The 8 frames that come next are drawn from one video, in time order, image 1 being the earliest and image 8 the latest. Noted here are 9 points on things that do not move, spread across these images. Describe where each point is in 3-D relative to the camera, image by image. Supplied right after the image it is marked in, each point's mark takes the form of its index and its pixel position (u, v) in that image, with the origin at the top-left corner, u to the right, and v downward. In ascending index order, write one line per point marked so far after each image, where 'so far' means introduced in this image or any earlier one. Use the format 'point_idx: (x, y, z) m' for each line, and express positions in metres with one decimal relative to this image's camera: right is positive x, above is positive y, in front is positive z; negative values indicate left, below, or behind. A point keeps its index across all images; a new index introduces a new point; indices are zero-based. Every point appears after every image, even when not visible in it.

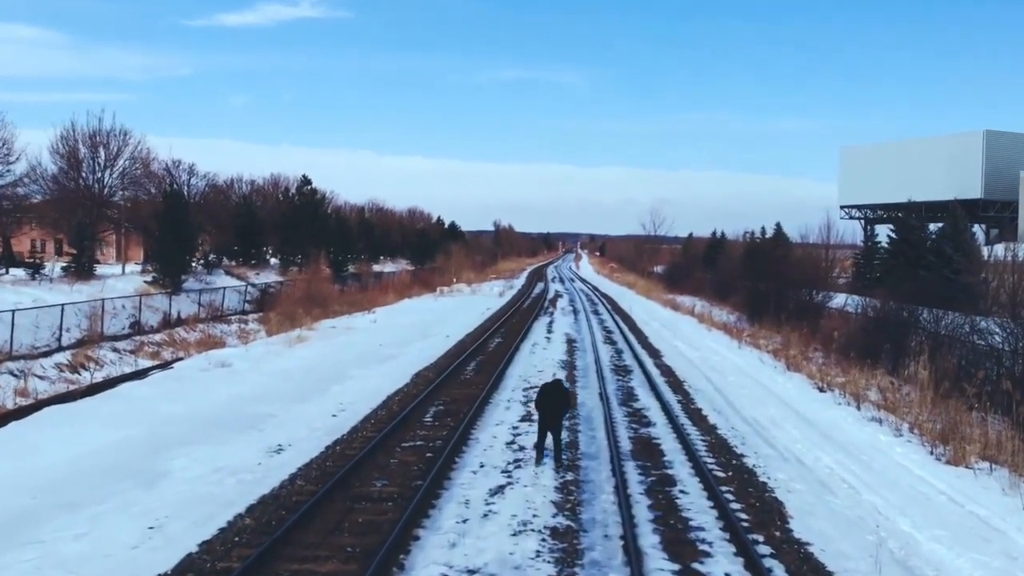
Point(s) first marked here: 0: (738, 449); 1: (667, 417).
0: (+3.3, -2.3, +12.8) m
1: (+2.5, -2.1, +14.5) m
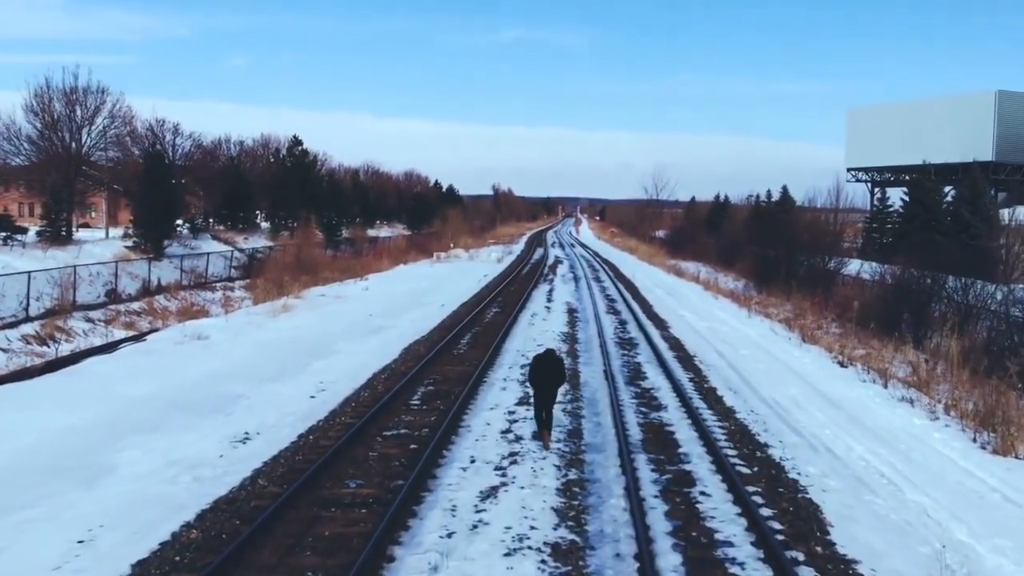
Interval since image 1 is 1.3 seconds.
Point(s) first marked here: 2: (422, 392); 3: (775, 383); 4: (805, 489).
0: (+3.2, -1.9, +11.5) m
1: (+2.5, -1.7, +13.1) m
2: (-1.4, -1.6, +13.5) m
3: (+4.7, -1.7, +15.9) m
4: (+3.1, -2.1, +9.4) m
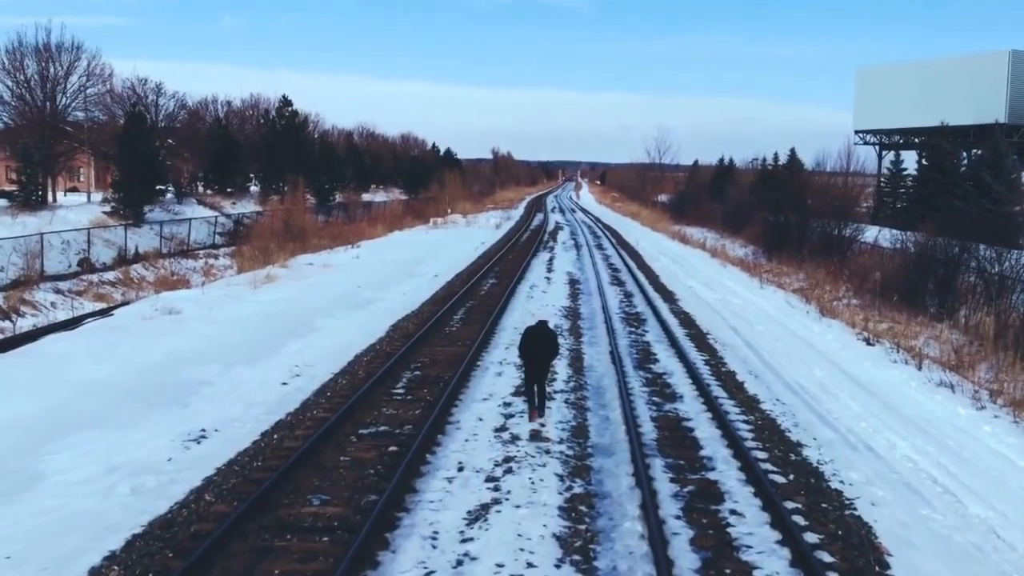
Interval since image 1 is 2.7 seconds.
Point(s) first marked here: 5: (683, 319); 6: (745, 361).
0: (+3.1, -1.7, +10.0) m
1: (+2.4, -1.3, +11.7) m
2: (-1.4, -1.2, +12.0) m
3: (+4.7, -1.2, +14.4) m
4: (+3.1, -1.9, +8.0) m
5: (+3.4, -0.6, +17.7) m
6: (+3.7, -1.2, +14.0) m
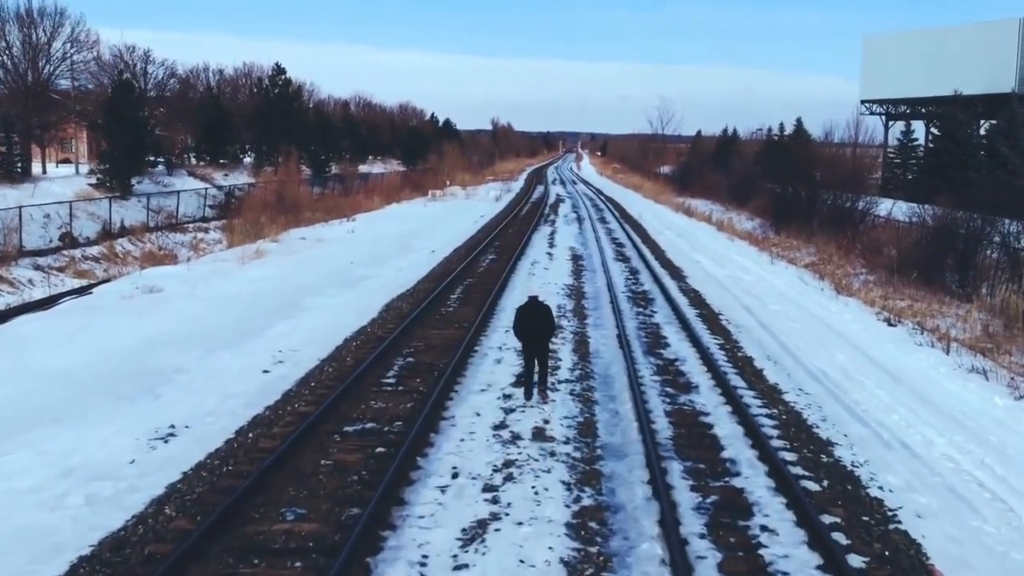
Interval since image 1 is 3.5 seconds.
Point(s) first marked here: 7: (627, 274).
0: (+3.2, -1.5, +9.1) m
1: (+2.4, -1.1, +10.8) m
2: (-1.4, -1.0, +11.1) m
3: (+4.7, -0.9, +13.5) m
4: (+3.1, -1.8, +7.1) m
5: (+3.4, -0.2, +16.8) m
6: (+3.7, -0.8, +13.1) m
7: (+2.5, +0.3, +19.7) m
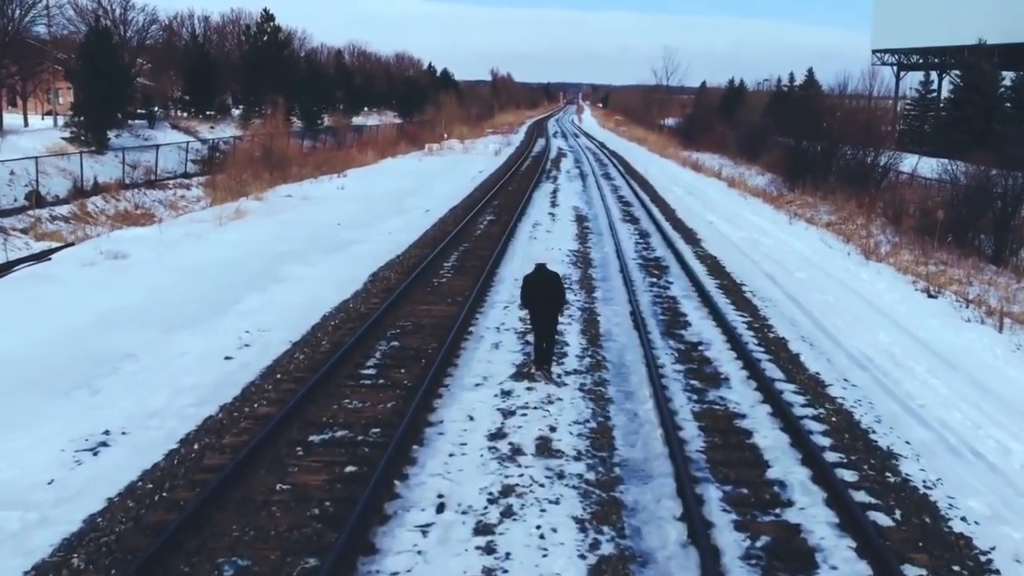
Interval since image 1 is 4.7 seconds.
0: (+3.2, -1.3, +7.7) m
1: (+2.4, -0.8, +9.3) m
2: (-1.4, -0.7, +9.6) m
3: (+4.7, -0.5, +12.0) m
4: (+3.1, -1.7, +5.7) m
5: (+3.4, +0.4, +15.3) m
6: (+3.7, -0.5, +11.6) m
7: (+2.5, +1.0, +18.2) m
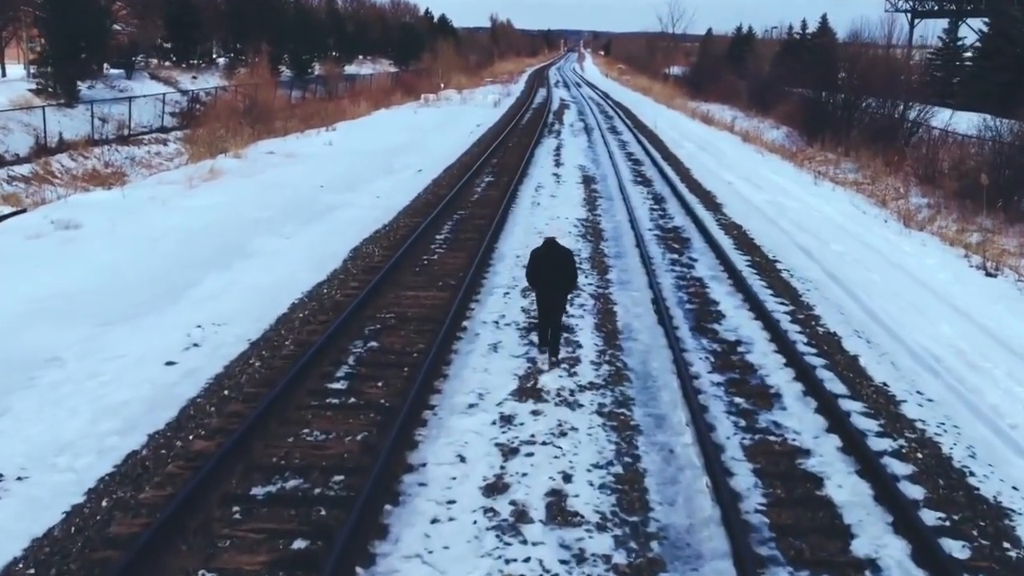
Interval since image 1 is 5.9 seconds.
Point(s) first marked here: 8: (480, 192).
0: (+3.2, -1.3, +6.1) m
1: (+2.5, -0.8, +7.7) m
2: (-1.4, -0.6, +8.0) m
3: (+4.7, -0.3, +10.4) m
4: (+3.1, -1.9, +4.1) m
5: (+3.4, +0.8, +13.5) m
6: (+3.7, -0.3, +9.9) m
7: (+2.6, +1.6, +16.4) m
8: (-0.6, +1.9, +17.1) m
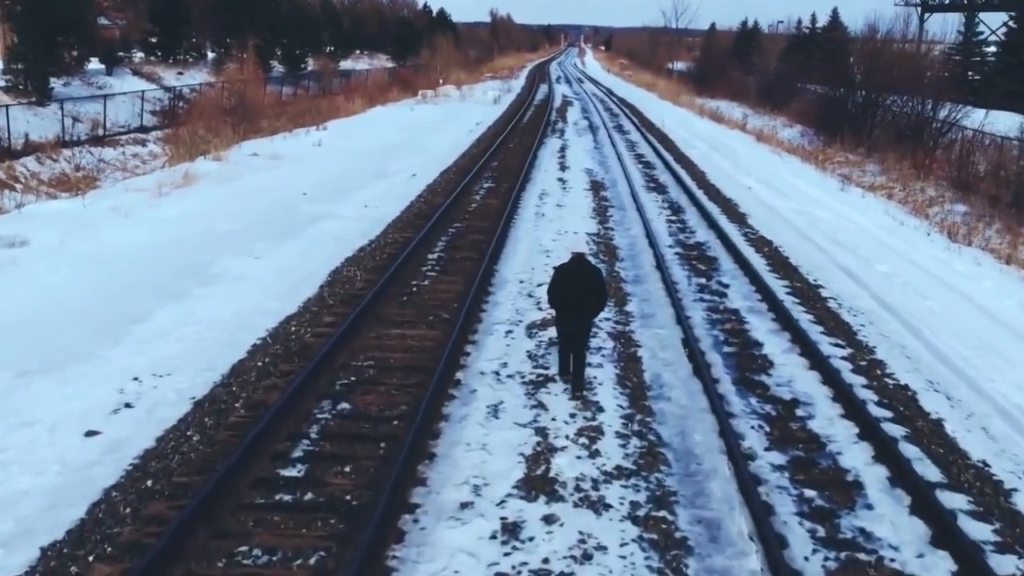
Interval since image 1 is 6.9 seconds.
0: (+3.2, -1.7, +4.5) m
1: (+2.5, -1.1, +6.1) m
2: (-1.4, -1.0, +6.4) m
3: (+4.7, -0.7, +8.8) m
4: (+3.1, -2.3, +2.5) m
5: (+3.5, +0.5, +11.9) m
6: (+3.7, -0.6, +8.4) m
7: (+2.6, +1.3, +14.8) m
8: (-0.6, +1.5, +15.5) m
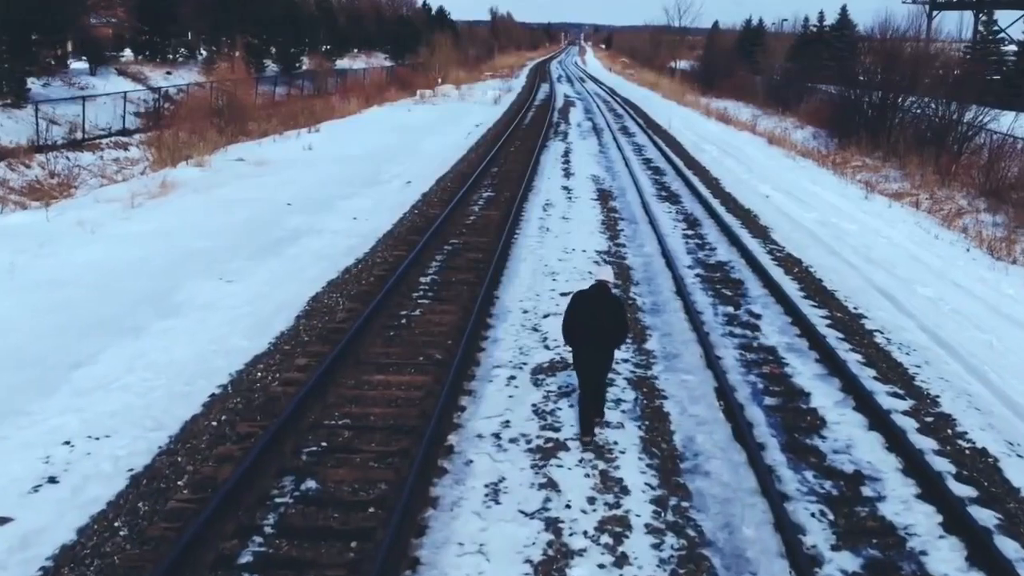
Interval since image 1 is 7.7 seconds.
0: (+3.2, -2.0, +3.3) m
1: (+2.5, -1.4, +4.9) m
2: (-1.3, -1.3, +5.2) m
3: (+4.8, -1.0, +7.6) m
4: (+3.1, -2.6, +1.3) m
5: (+3.5, +0.1, +10.7) m
6: (+3.8, -1.0, +7.2) m
7: (+2.6, +1.0, +13.6) m
8: (-0.5, +1.2, +14.3) m
